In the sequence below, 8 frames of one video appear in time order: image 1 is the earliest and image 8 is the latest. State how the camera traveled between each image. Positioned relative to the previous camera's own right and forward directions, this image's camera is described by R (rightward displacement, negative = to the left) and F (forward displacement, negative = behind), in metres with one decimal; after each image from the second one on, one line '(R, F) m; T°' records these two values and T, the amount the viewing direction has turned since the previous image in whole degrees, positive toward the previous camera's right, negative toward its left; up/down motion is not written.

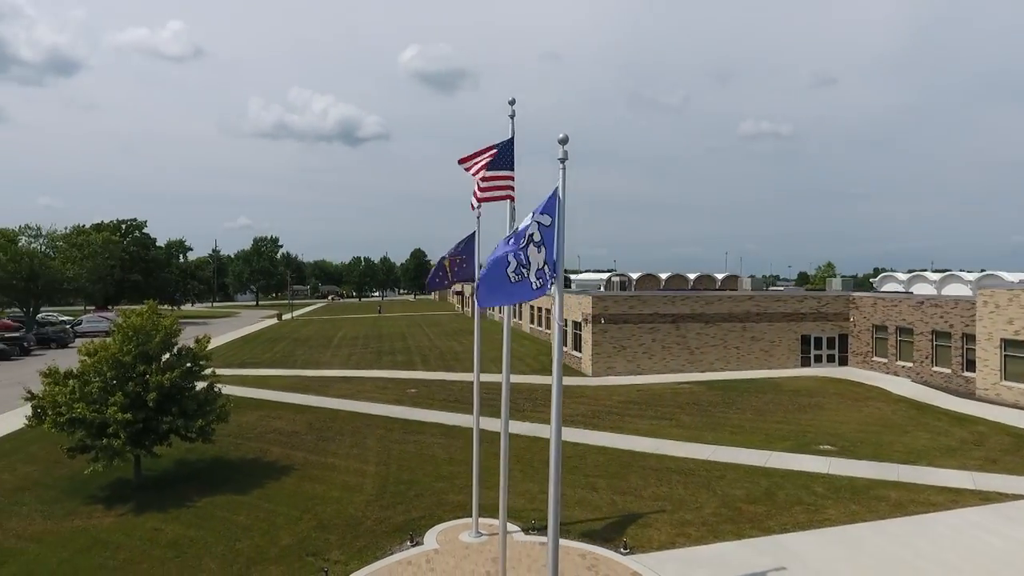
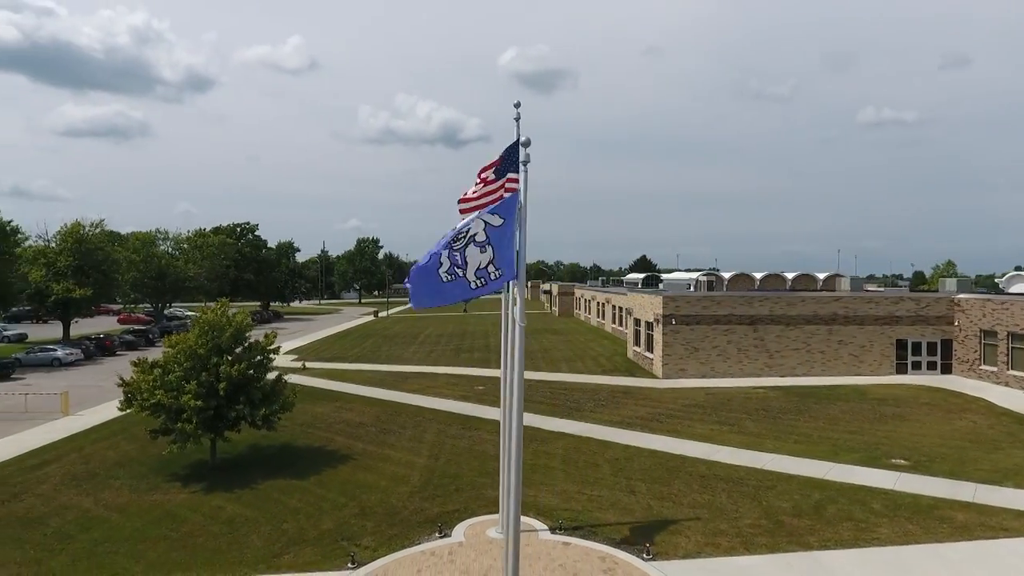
(+1.4, 0.0) m; -9°
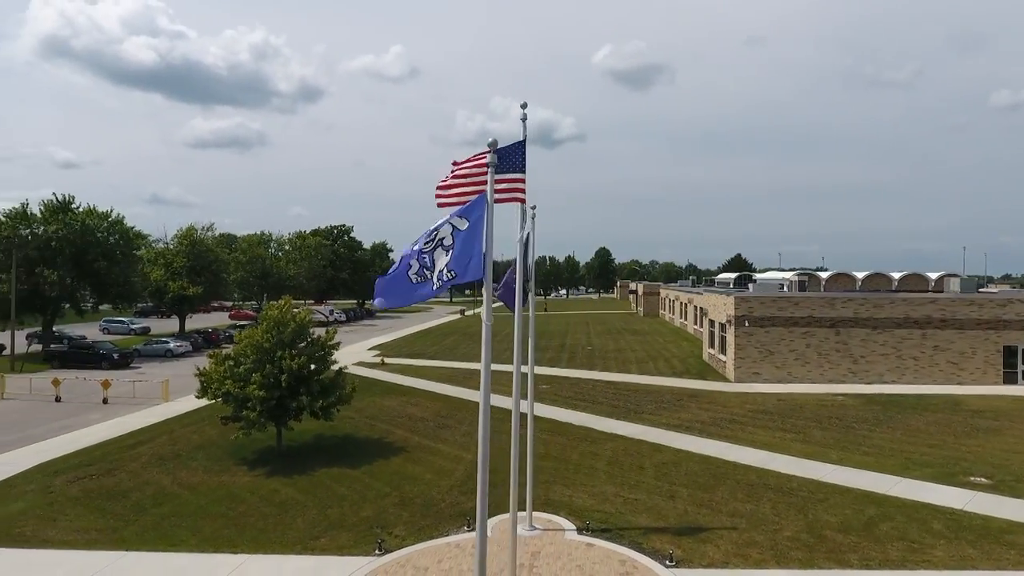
(+1.3, 0.0) m; -9°
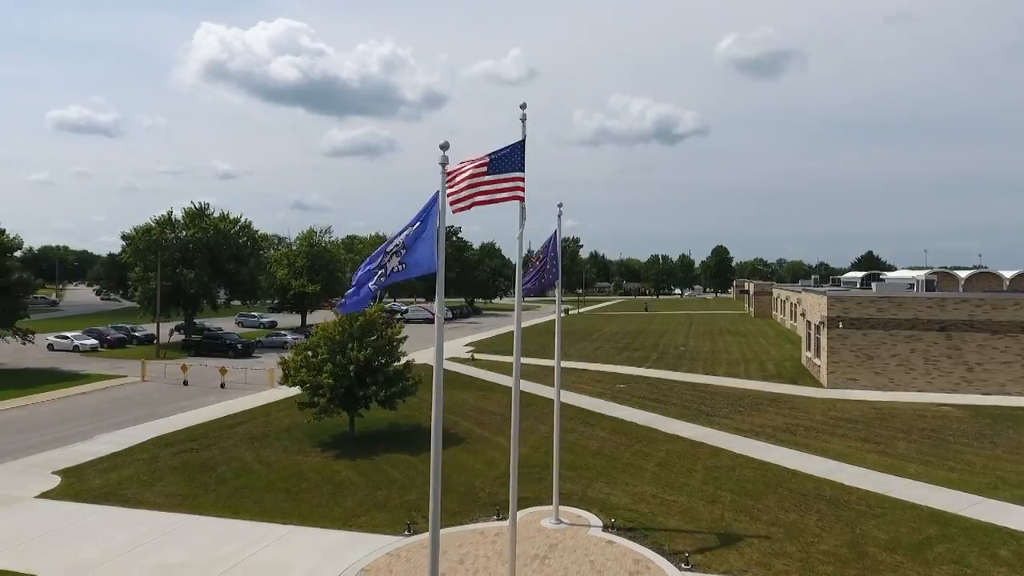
(+1.8, -0.1) m; -11°
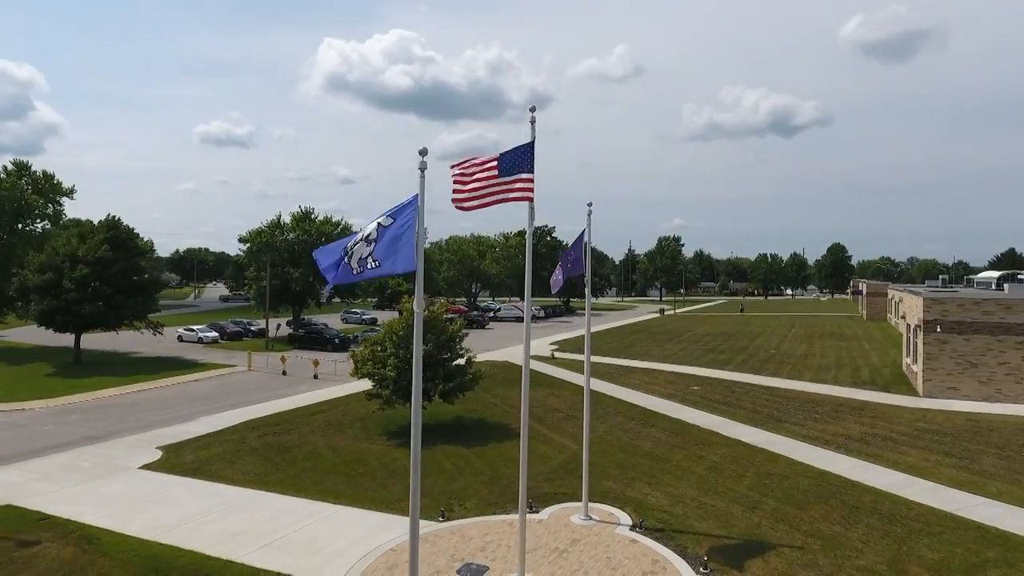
(+1.5, -0.2) m; -10°
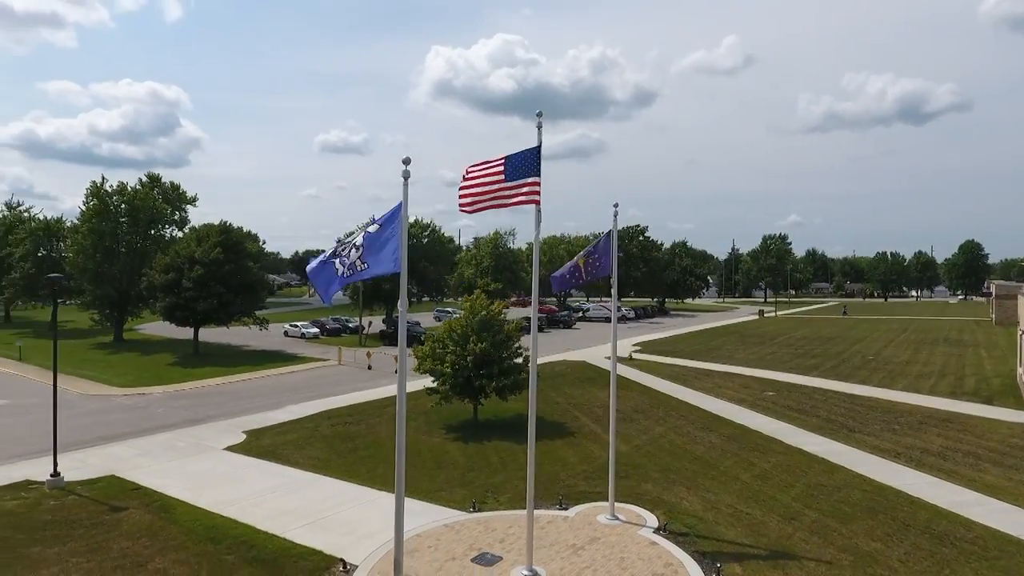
(+1.6, -0.2) m; -9°
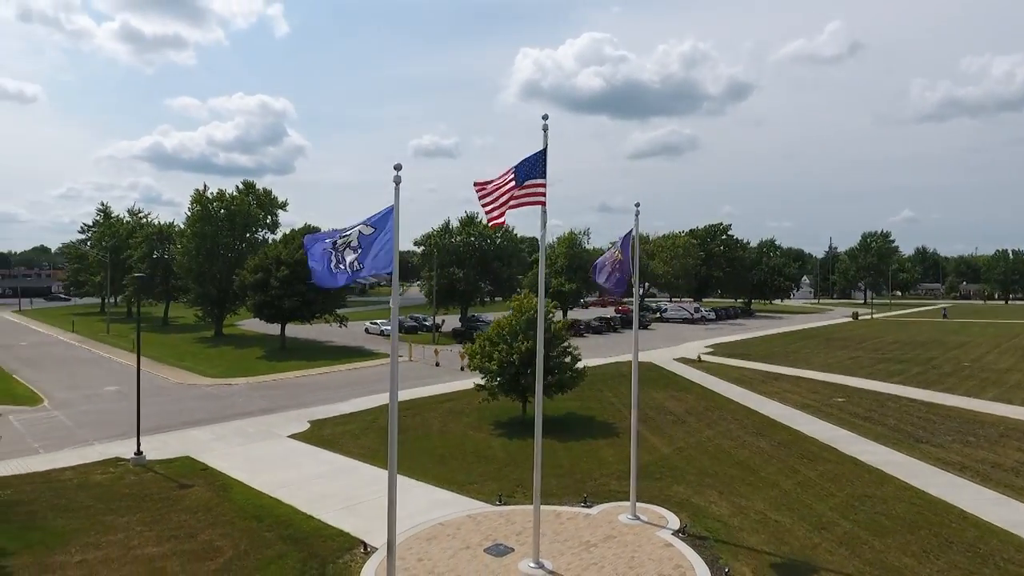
(+1.4, -0.2) m; -8°
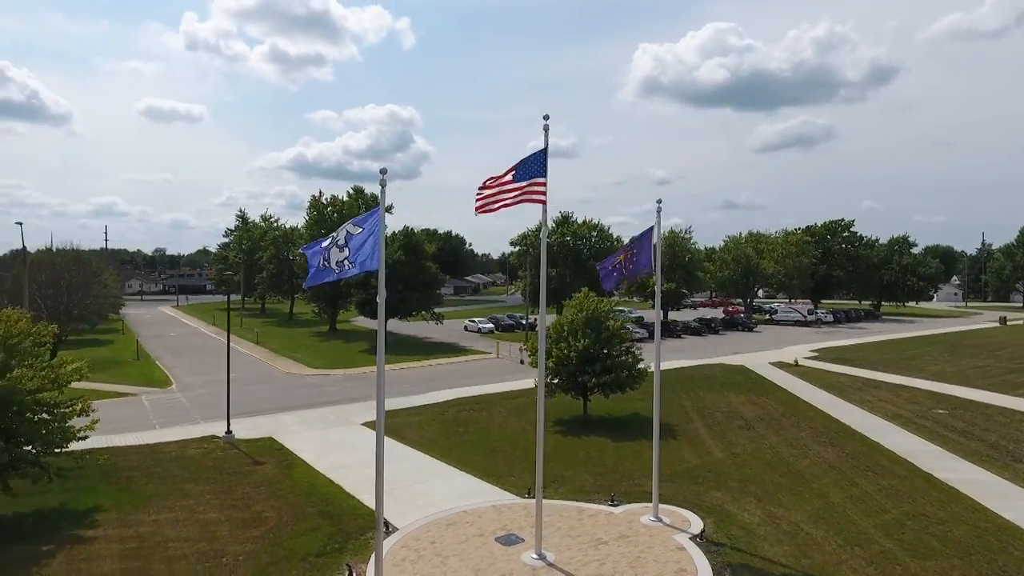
(+2.0, -0.1) m; -11°
